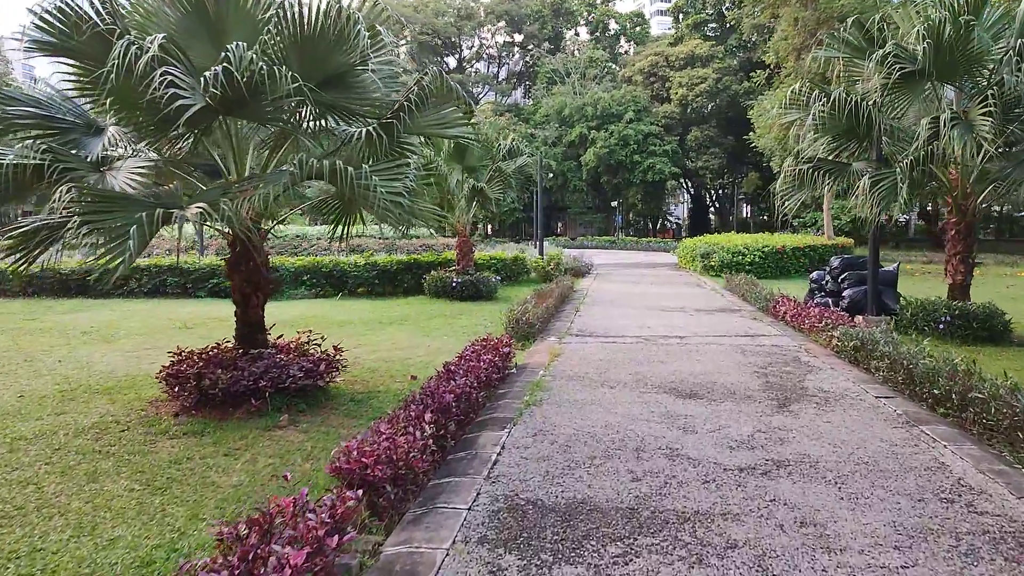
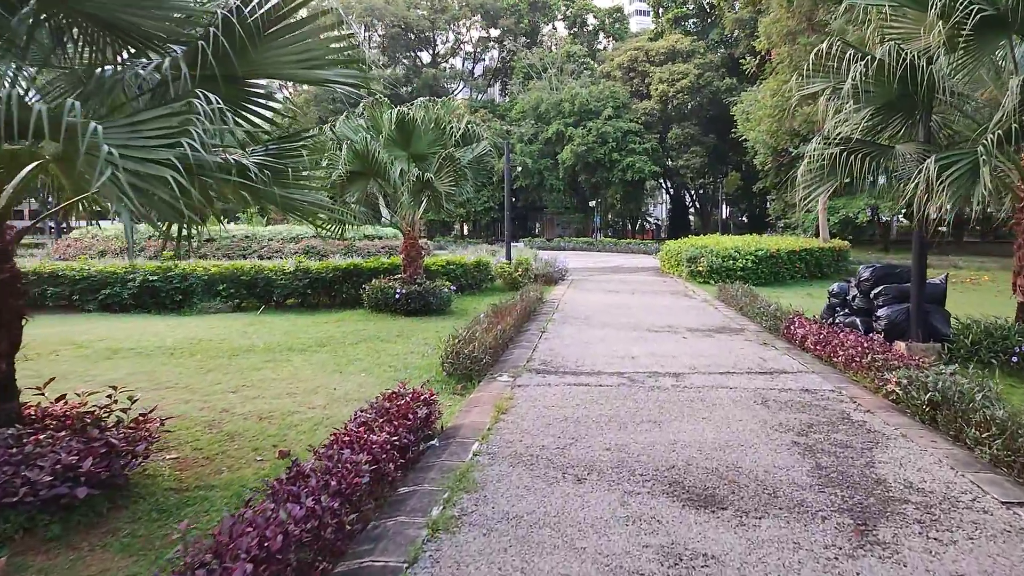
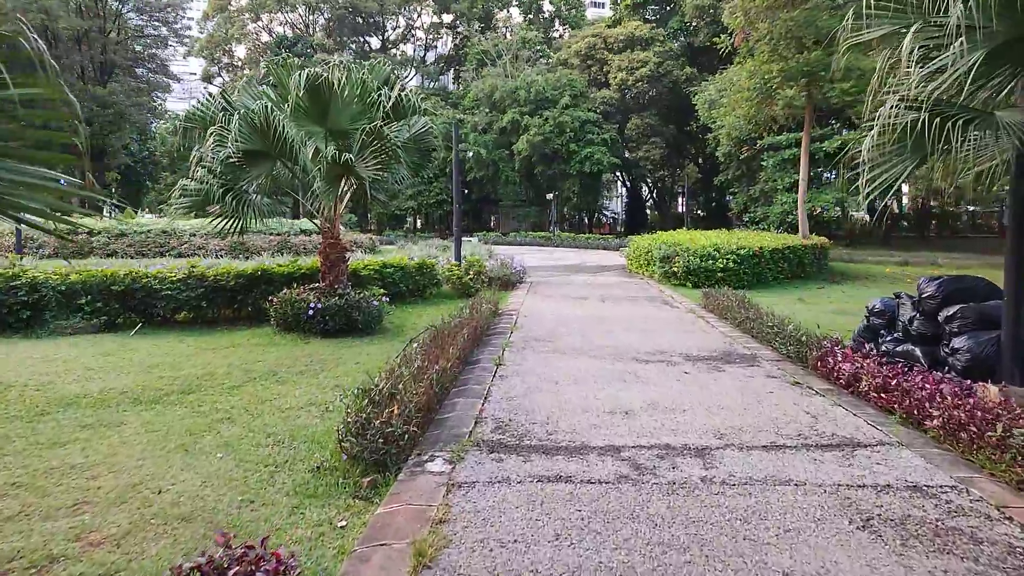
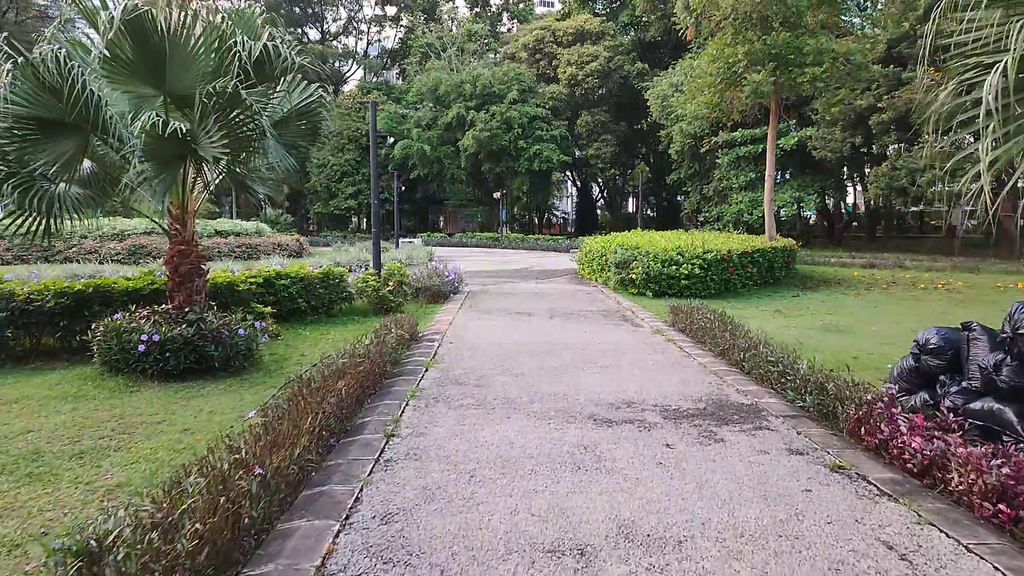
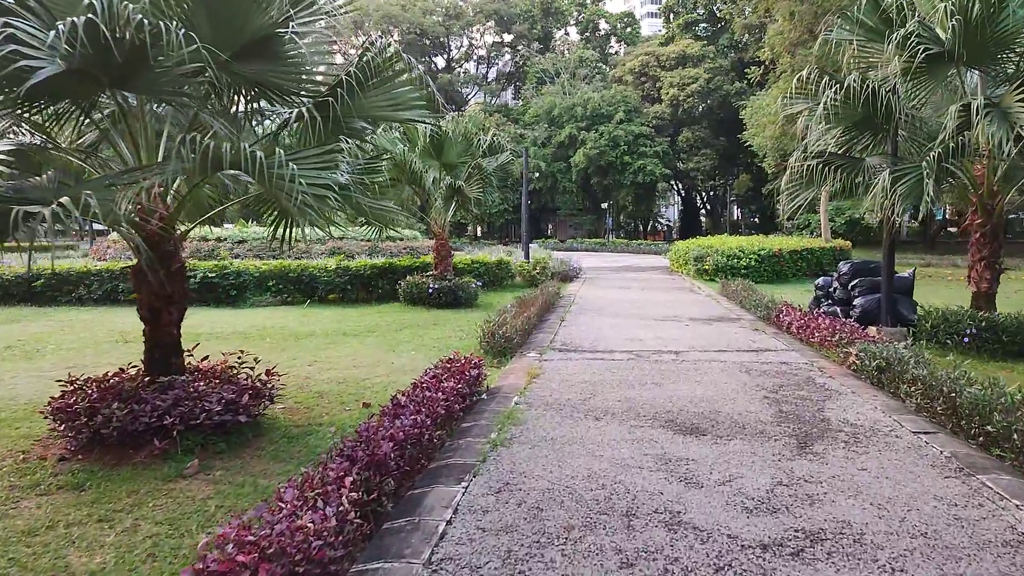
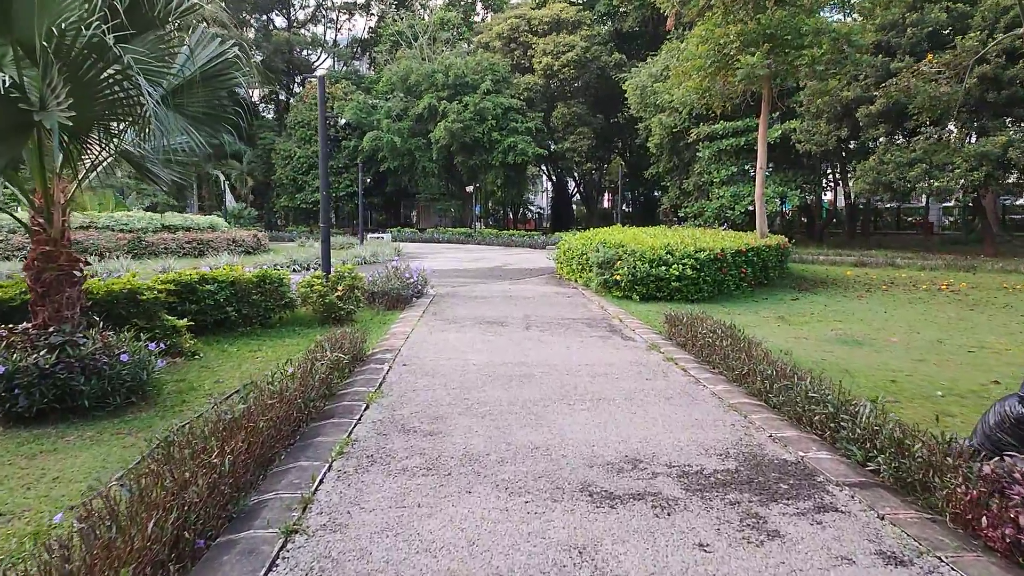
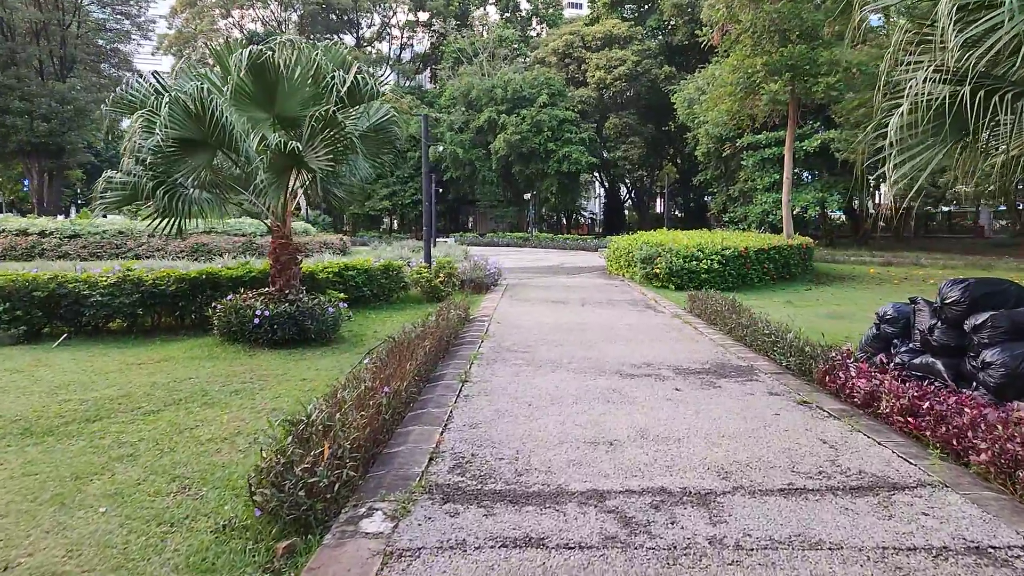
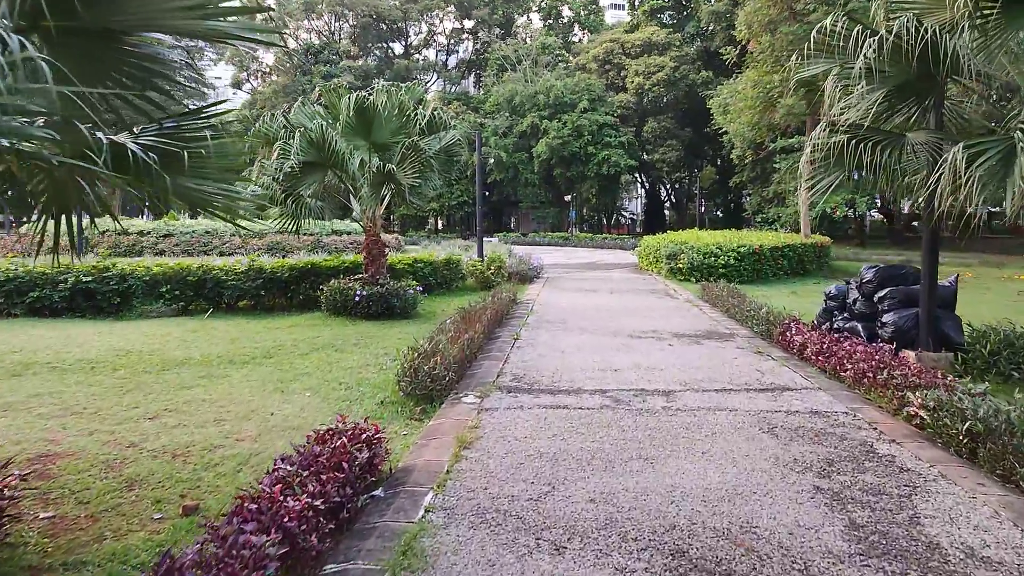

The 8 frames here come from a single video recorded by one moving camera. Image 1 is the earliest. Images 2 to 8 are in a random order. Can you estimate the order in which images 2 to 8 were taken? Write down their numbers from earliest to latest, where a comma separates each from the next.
5, 2, 8, 3, 7, 4, 6
